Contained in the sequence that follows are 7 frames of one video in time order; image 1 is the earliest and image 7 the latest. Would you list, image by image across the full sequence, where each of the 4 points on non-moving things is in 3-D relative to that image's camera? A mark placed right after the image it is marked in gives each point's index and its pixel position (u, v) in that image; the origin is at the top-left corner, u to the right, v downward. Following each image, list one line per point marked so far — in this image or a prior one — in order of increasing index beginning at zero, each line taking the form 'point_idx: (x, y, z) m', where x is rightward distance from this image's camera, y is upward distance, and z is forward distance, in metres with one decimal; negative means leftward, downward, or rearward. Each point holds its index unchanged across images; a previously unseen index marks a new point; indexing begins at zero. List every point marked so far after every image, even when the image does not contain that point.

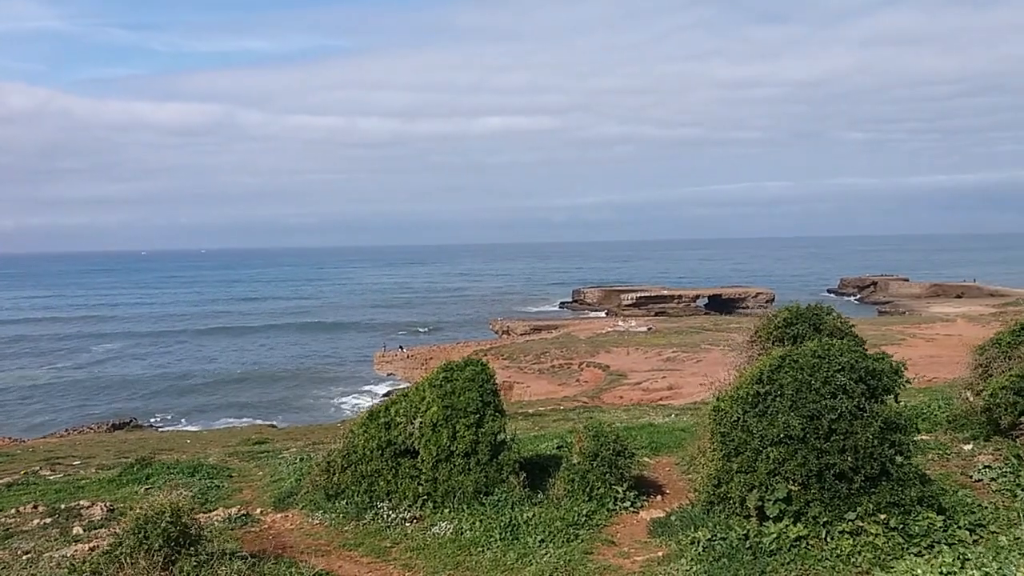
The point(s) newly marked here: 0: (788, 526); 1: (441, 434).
0: (+2.8, -2.5, +8.5) m
1: (-1.0, -1.9, +10.8) m
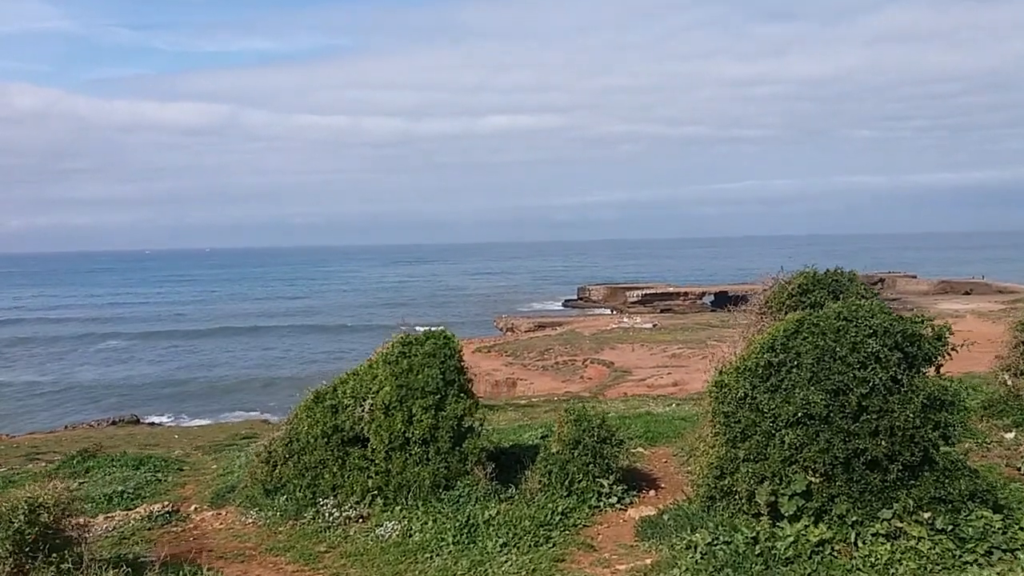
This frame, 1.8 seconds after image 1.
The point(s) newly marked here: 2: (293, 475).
0: (+2.4, -2.0, +6.8) m
1: (-1.3, -1.5, +9.2) m
2: (-2.6, -2.2, +9.8) m
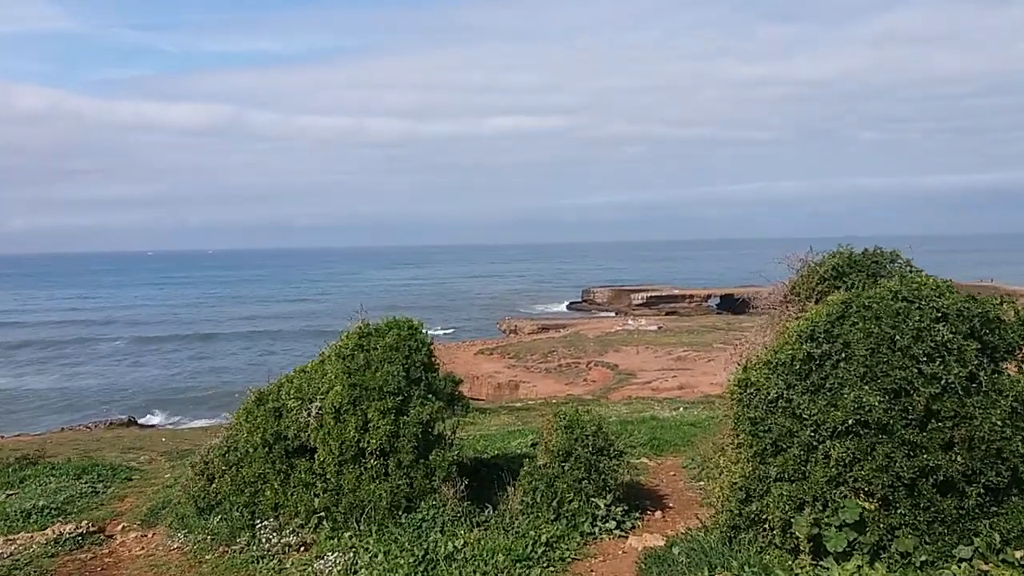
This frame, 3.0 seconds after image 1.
0: (+2.2, -1.8, +5.2) m
1: (-1.5, -1.3, +7.6) m
2: (-2.8, -2.0, +8.2) m
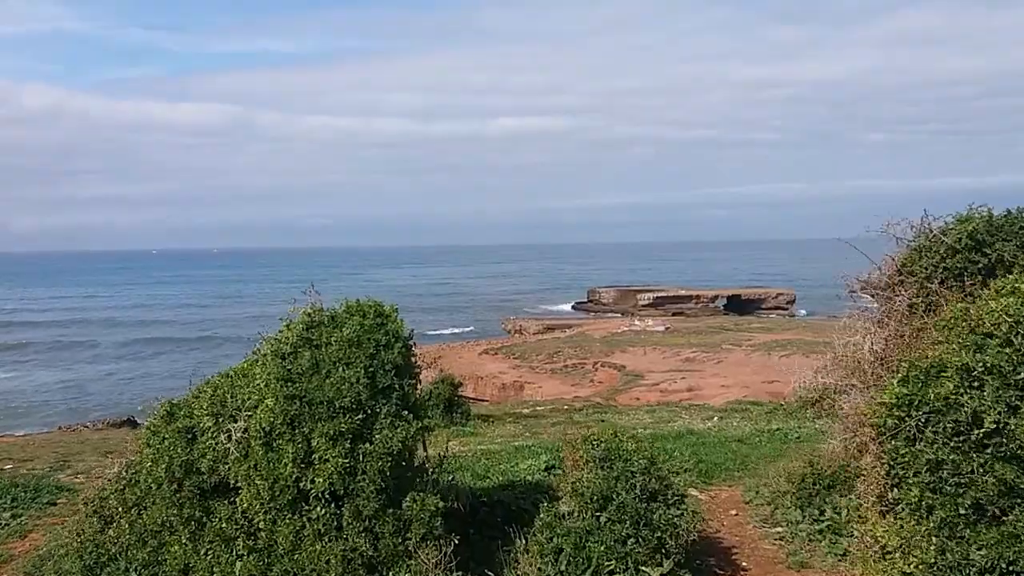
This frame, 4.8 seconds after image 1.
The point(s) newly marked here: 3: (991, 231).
0: (+2.3, -1.6, +2.8) m
1: (-1.5, -1.1, +5.3) m
2: (-2.7, -1.8, +5.9) m
3: (+3.7, +0.5, +6.3) m
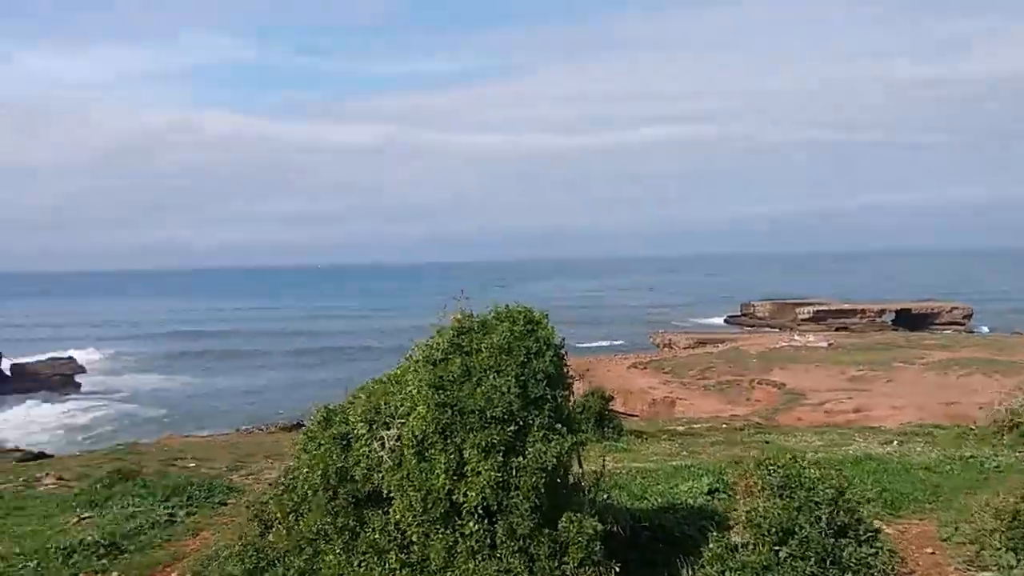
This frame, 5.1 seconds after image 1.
0: (+2.8, -1.6, +2.0) m
1: (-0.5, -1.1, +5.1) m
2: (-1.6, -1.8, +5.9) m
3: (+4.8, +0.4, +5.2) m
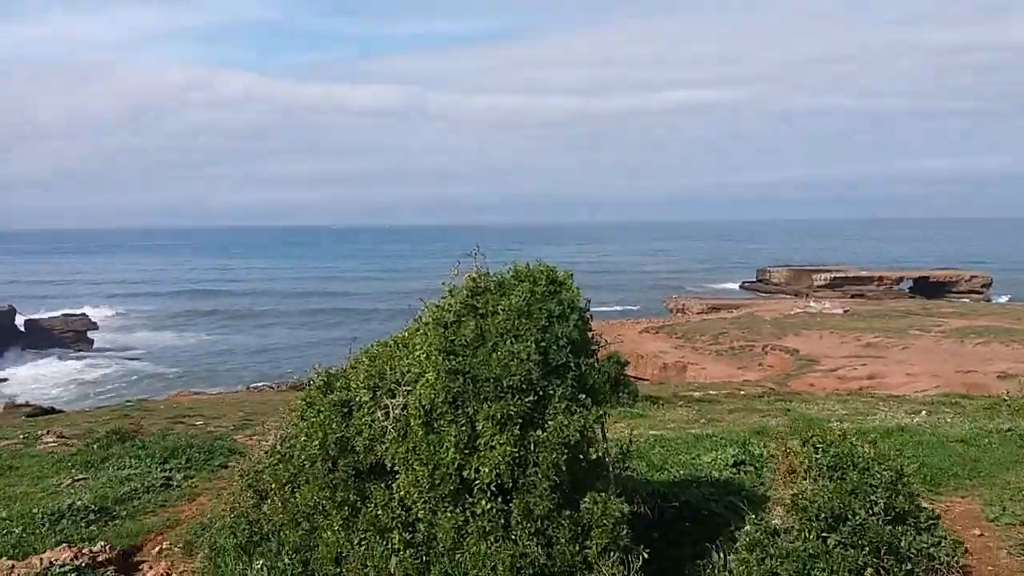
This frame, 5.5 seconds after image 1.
0: (+2.8, -1.5, +1.4) m
1: (-0.4, -0.8, +4.6) m
2: (-1.5, -1.5, +5.4) m
3: (+4.9, +0.6, +4.5) m
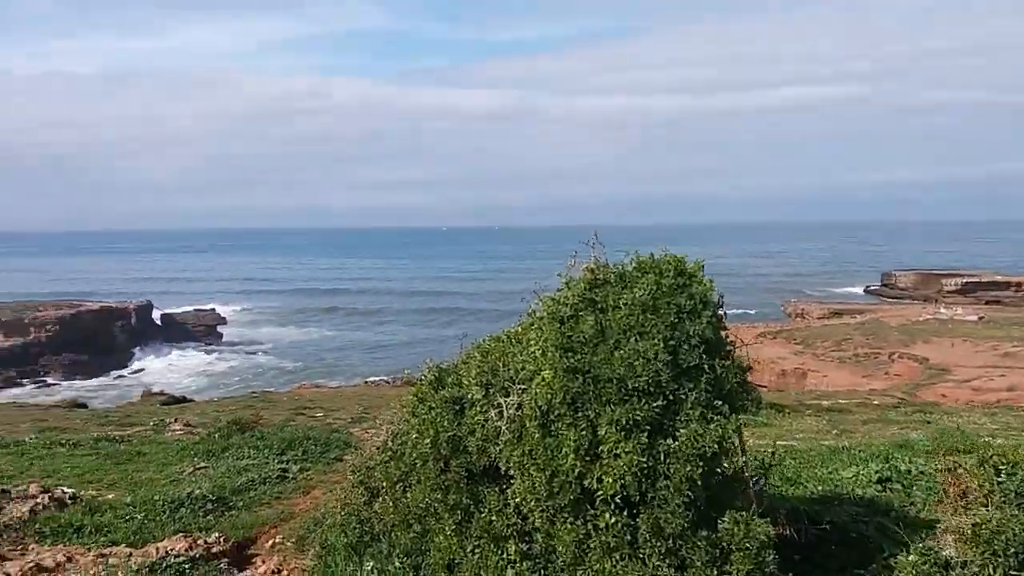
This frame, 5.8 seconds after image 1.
0: (+3.0, -1.5, +0.7) m
1: (+0.3, -0.8, +4.2) m
2: (-0.7, -1.5, +5.2) m
3: (+5.5, +0.6, +3.5) m
